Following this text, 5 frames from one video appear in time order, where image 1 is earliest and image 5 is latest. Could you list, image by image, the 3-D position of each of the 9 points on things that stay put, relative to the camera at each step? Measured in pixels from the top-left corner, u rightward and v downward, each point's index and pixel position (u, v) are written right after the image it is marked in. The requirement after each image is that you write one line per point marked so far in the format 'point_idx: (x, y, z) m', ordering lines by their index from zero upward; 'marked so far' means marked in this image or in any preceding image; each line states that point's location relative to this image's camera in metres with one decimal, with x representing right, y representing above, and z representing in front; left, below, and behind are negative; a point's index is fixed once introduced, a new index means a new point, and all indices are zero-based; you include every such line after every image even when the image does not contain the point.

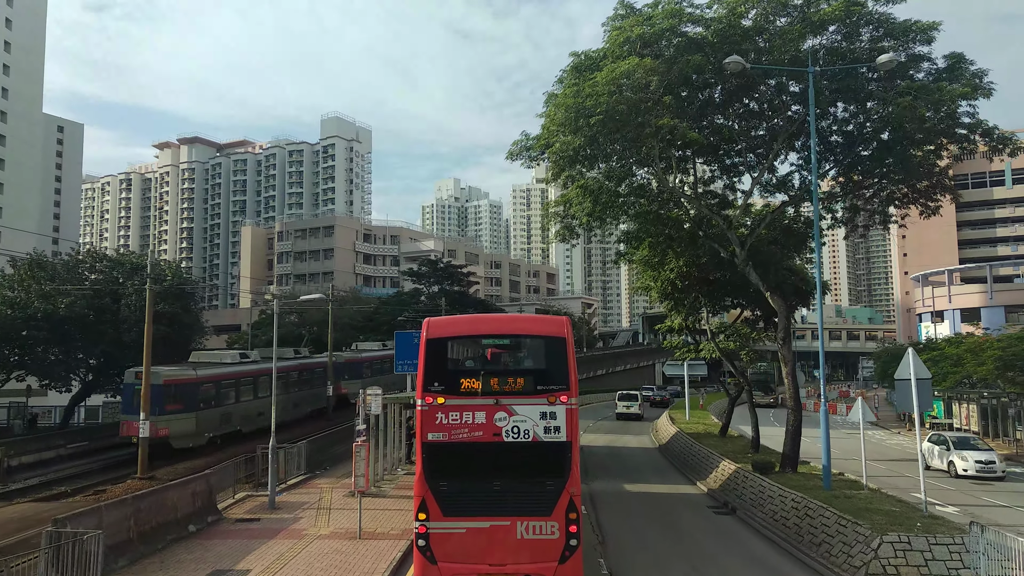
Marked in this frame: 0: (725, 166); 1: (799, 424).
0: (+6.2, +3.6, +19.1) m
1: (+7.1, -3.3, +15.9) m
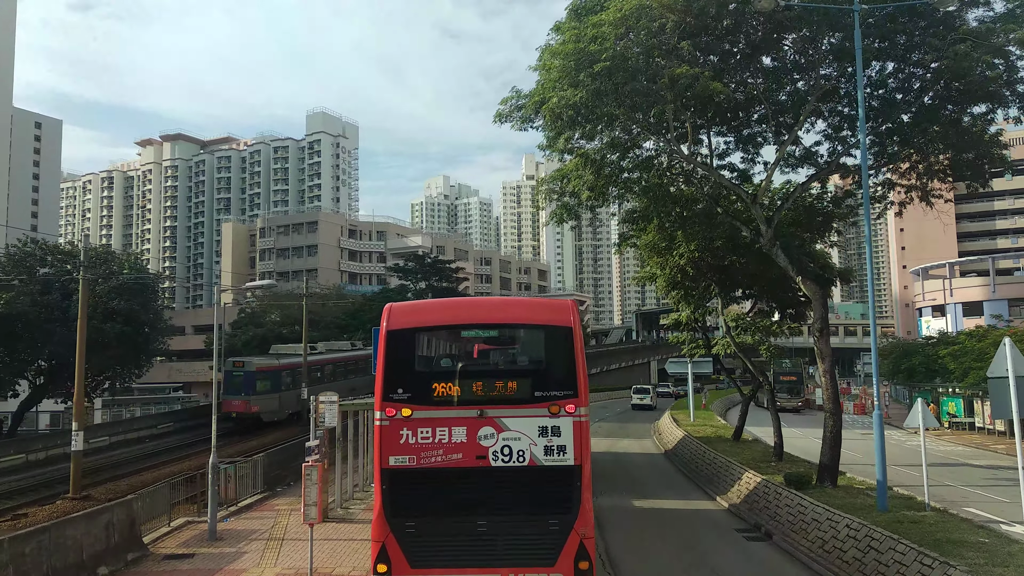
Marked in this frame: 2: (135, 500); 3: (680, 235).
0: (+6.0, +3.9, +16.8) m
1: (+6.9, -3.0, +13.6) m
2: (-6.5, -3.7, +11.1) m
3: (+4.6, +1.5, +17.8) m
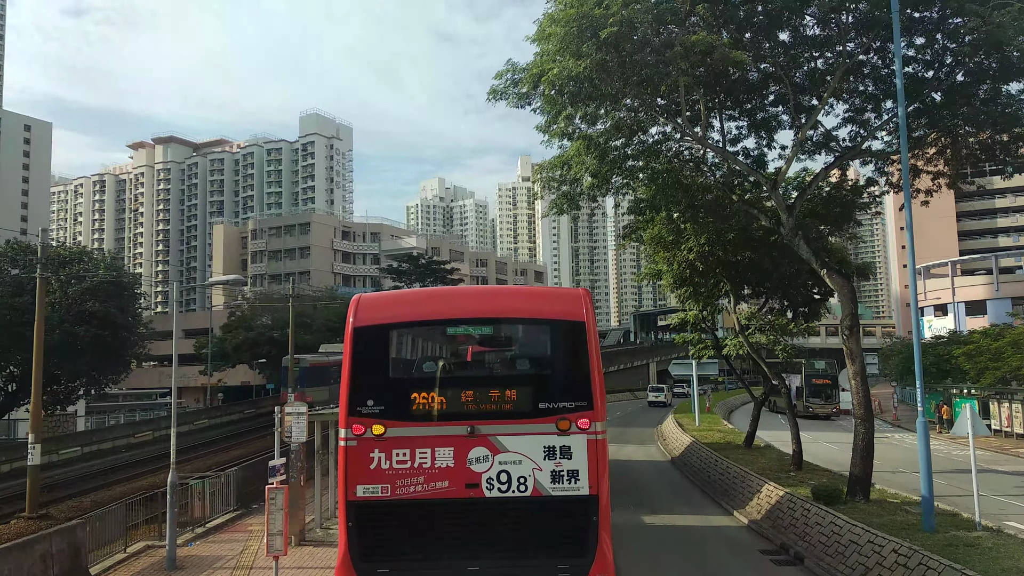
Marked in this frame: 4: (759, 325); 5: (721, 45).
0: (+5.9, +4.1, +15.5) m
1: (+6.8, -2.8, +12.3) m
2: (-6.5, -3.6, +9.8) m
3: (+4.5, +1.6, +16.6) m
4: (+7.6, -1.1, +19.8) m
5: (+3.7, +4.3, +11.7) m
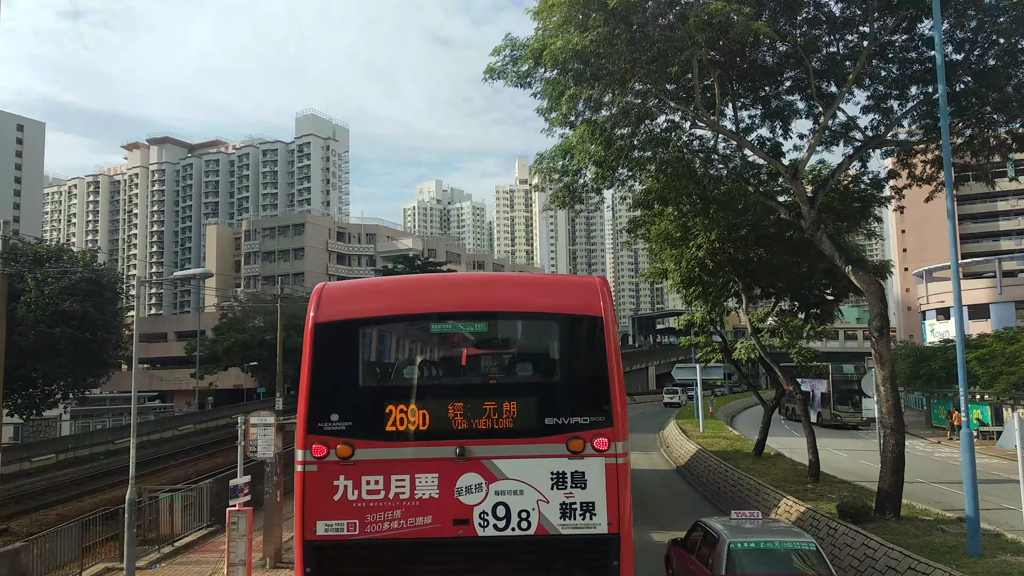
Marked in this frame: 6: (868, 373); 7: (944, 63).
0: (+5.8, +4.1, +14.5) m
1: (+6.8, -2.8, +11.3) m
2: (-6.6, -3.5, +8.7) m
3: (+4.5, +1.6, +15.5) m
4: (+7.5, -1.1, +18.8) m
5: (+3.7, +4.4, +10.7) m
6: (+7.4, -1.8, +13.3) m
7: (+7.8, +4.0, +11.6) m
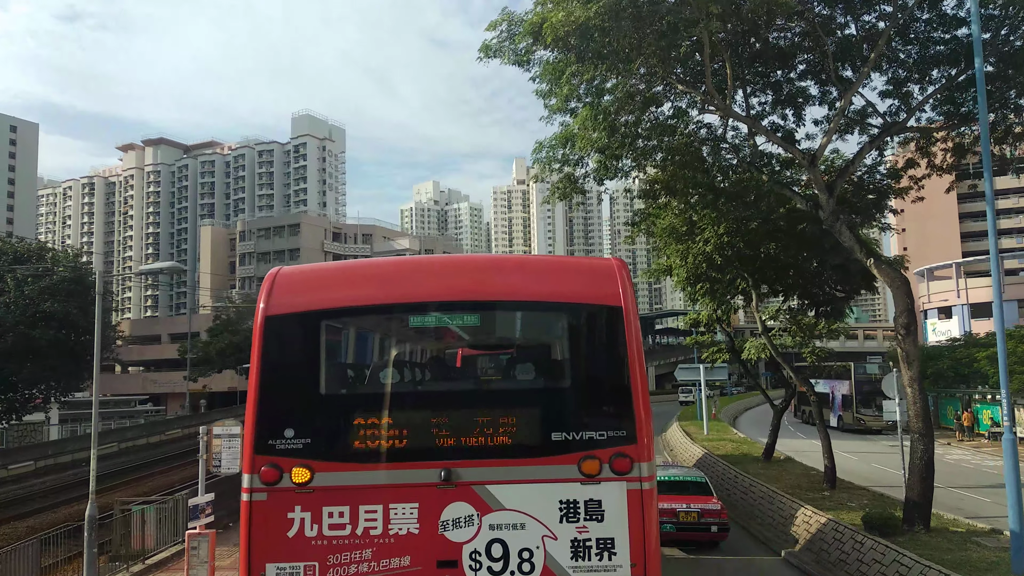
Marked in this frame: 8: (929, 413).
0: (+5.8, +4.2, +13.7) m
1: (+6.8, -2.7, +10.4) m
2: (-6.6, -3.5, +7.8) m
3: (+4.4, +1.7, +14.7) m
4: (+7.5, -1.1, +18.0) m
5: (+3.7, +4.5, +9.9) m
6: (+7.3, -1.7, +12.5) m
7: (+7.8, +4.2, +10.7) m
8: (+6.8, -2.0, +10.7) m
